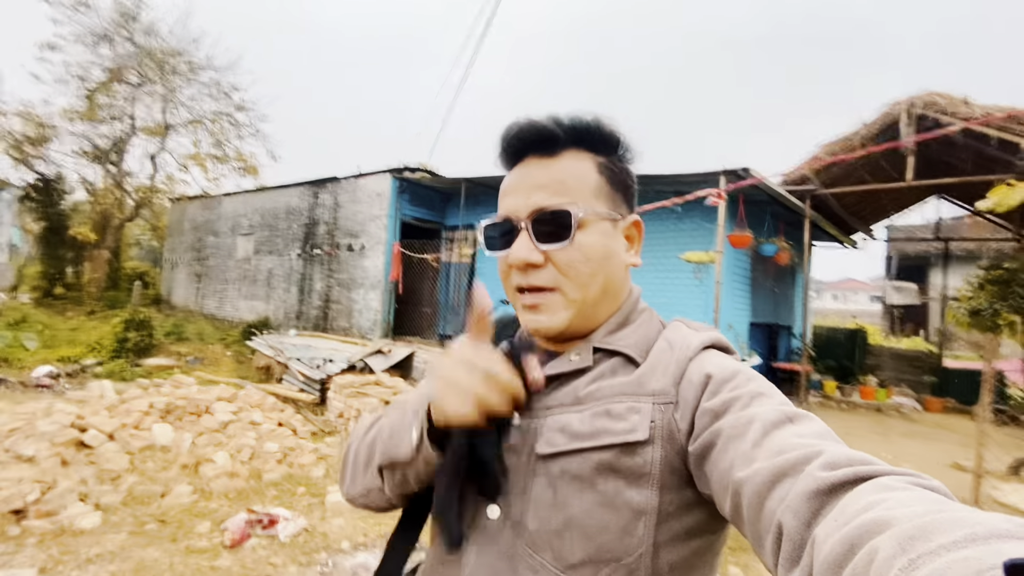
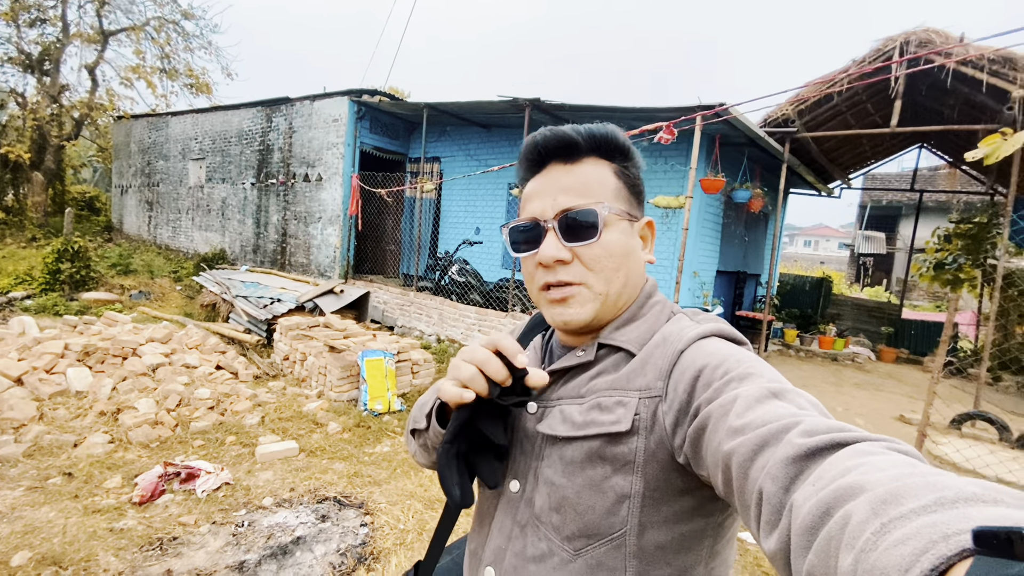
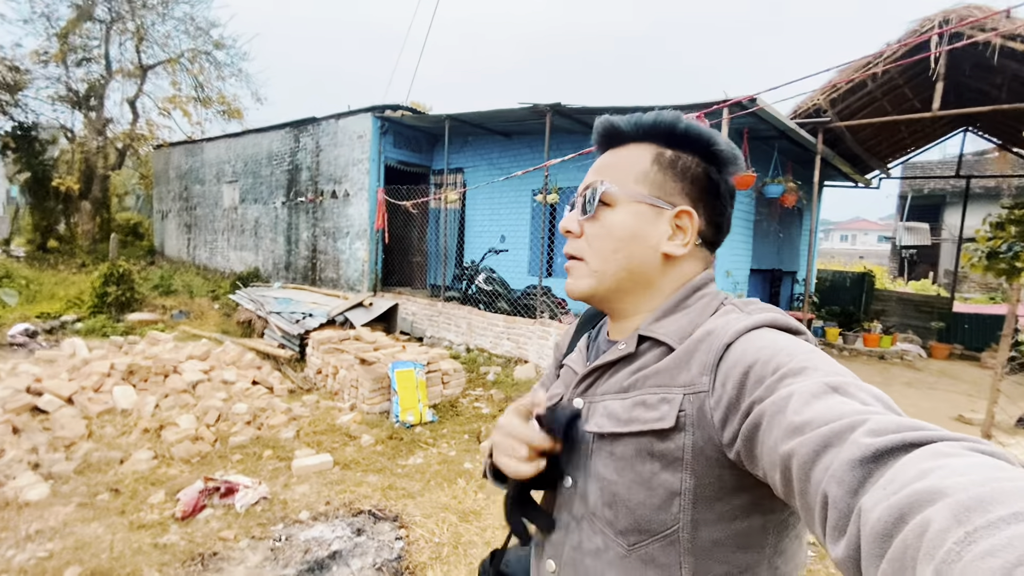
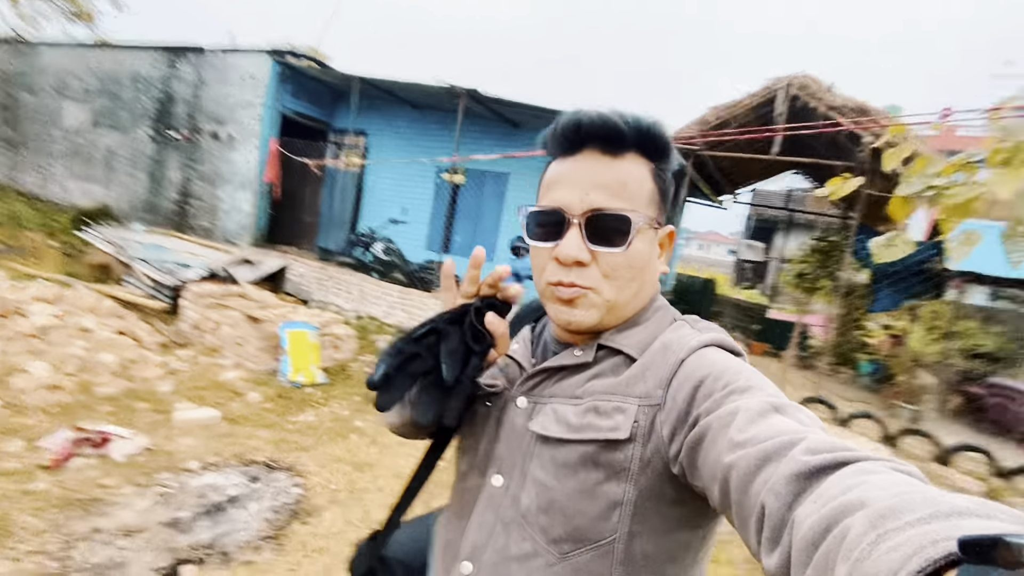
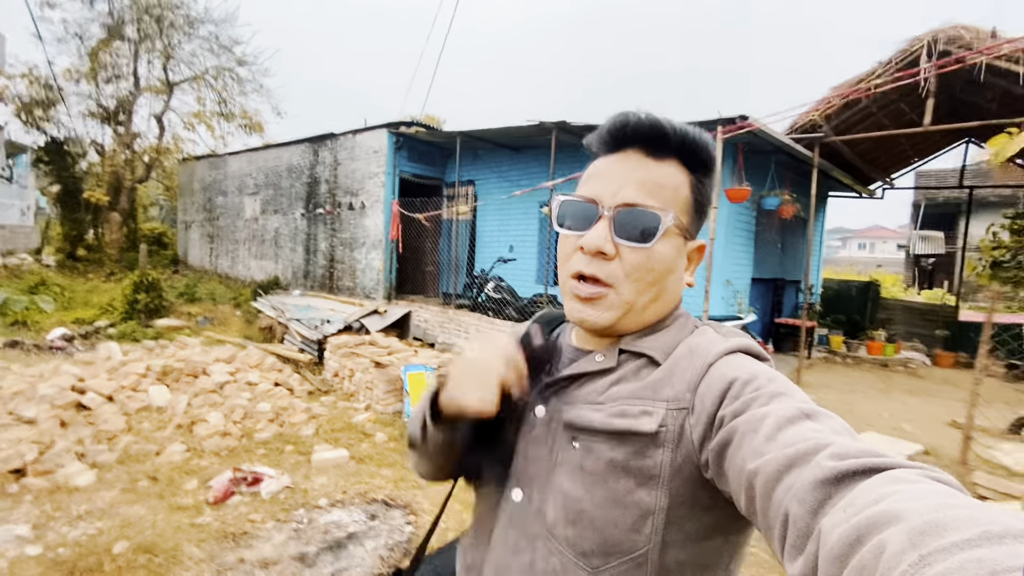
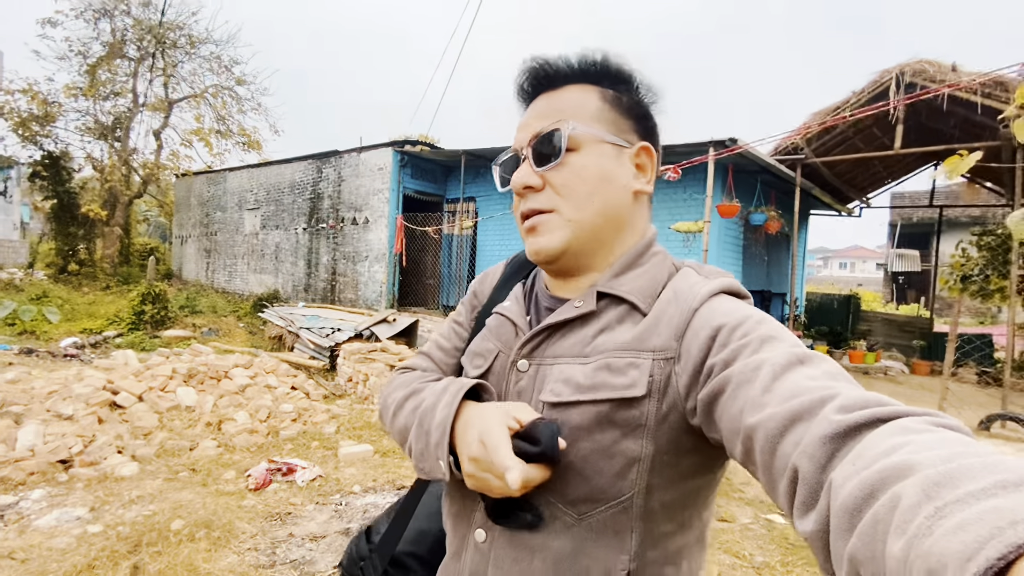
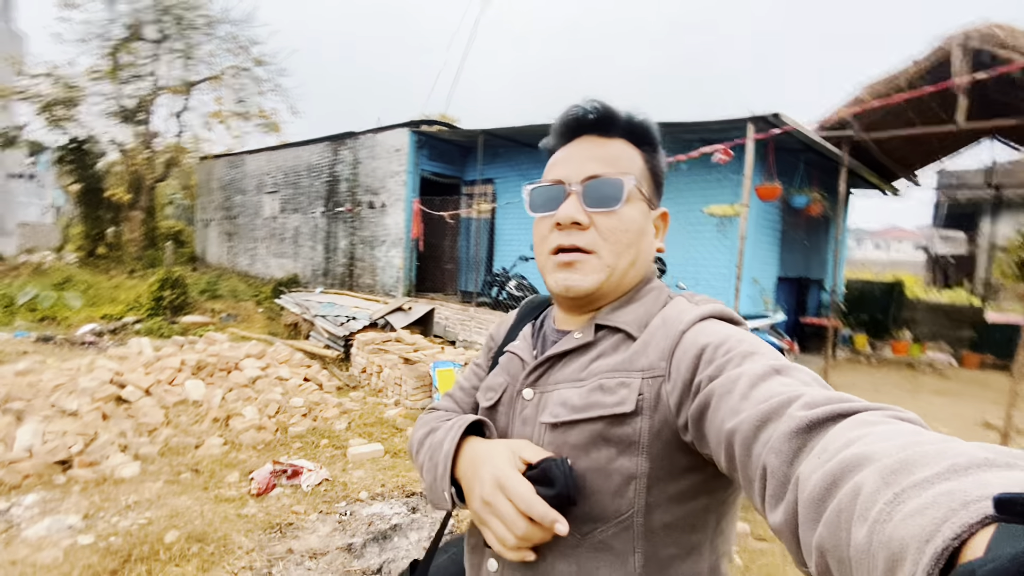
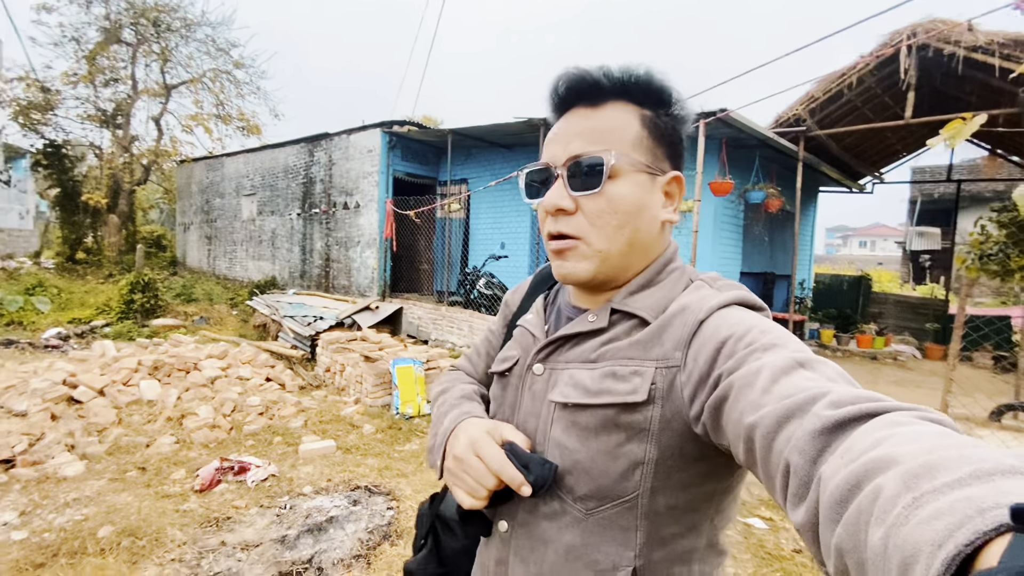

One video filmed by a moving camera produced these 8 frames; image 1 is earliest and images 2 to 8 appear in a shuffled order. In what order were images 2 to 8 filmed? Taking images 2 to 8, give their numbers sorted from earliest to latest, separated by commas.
6, 7, 5, 8, 3, 2, 4
